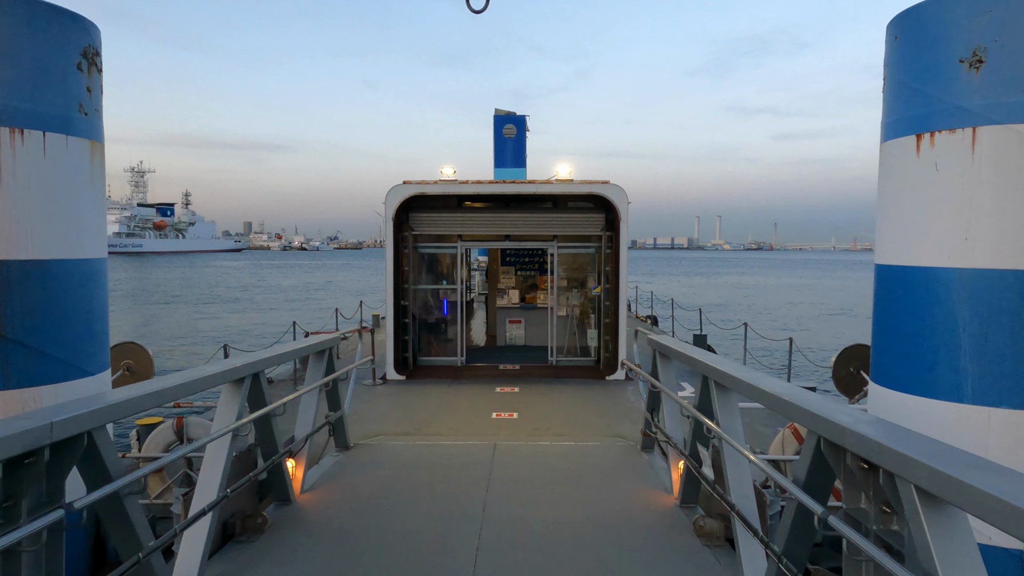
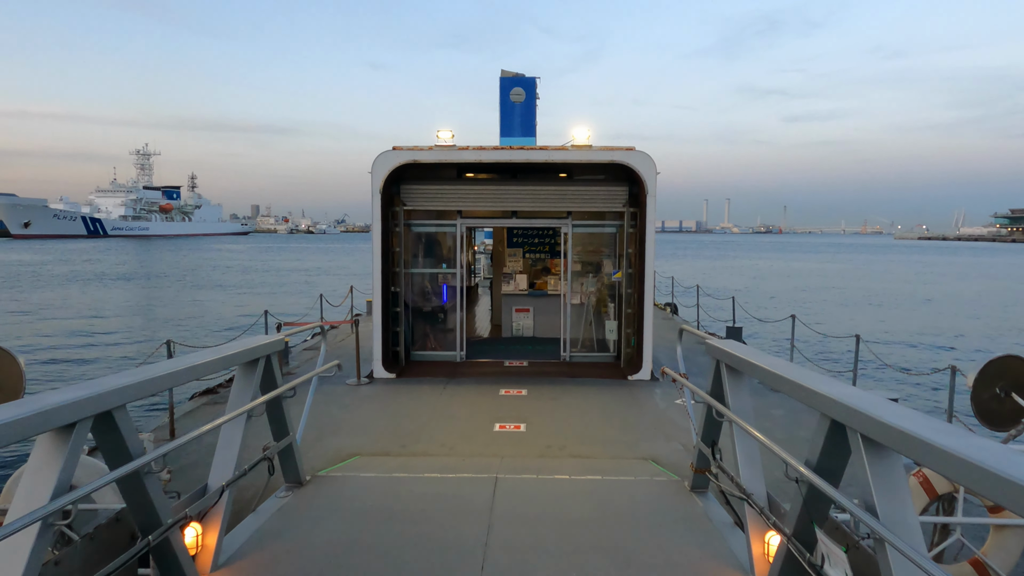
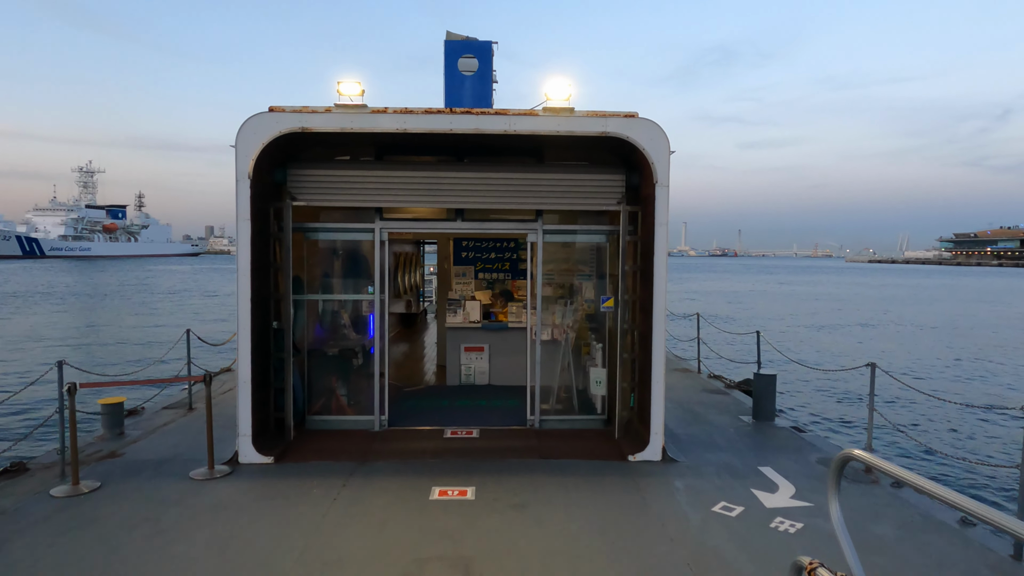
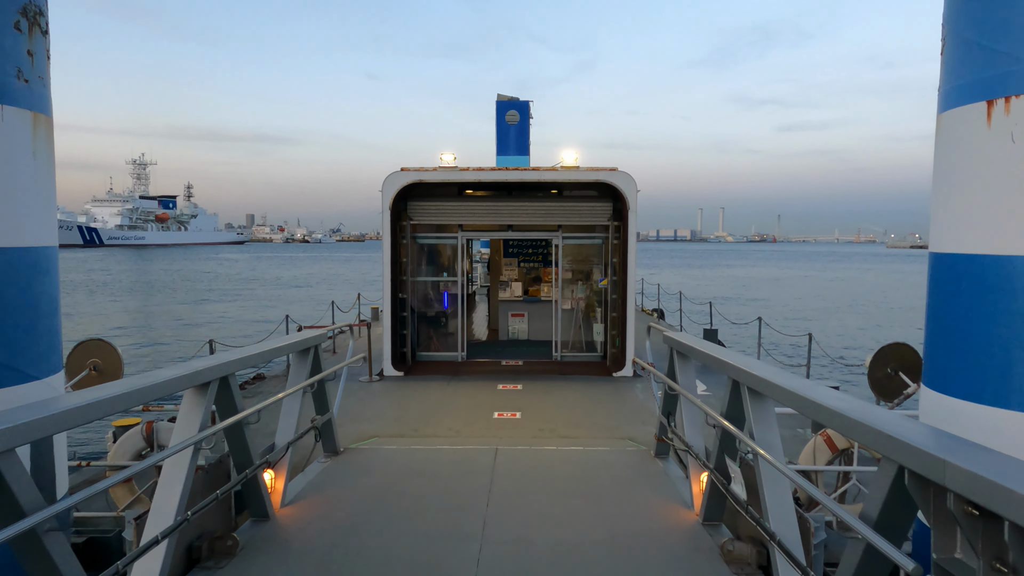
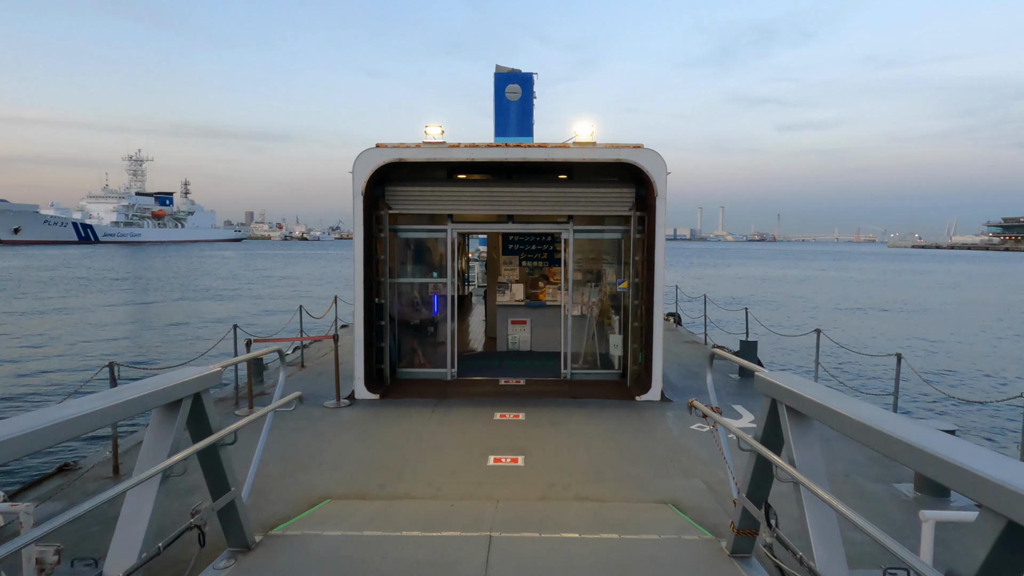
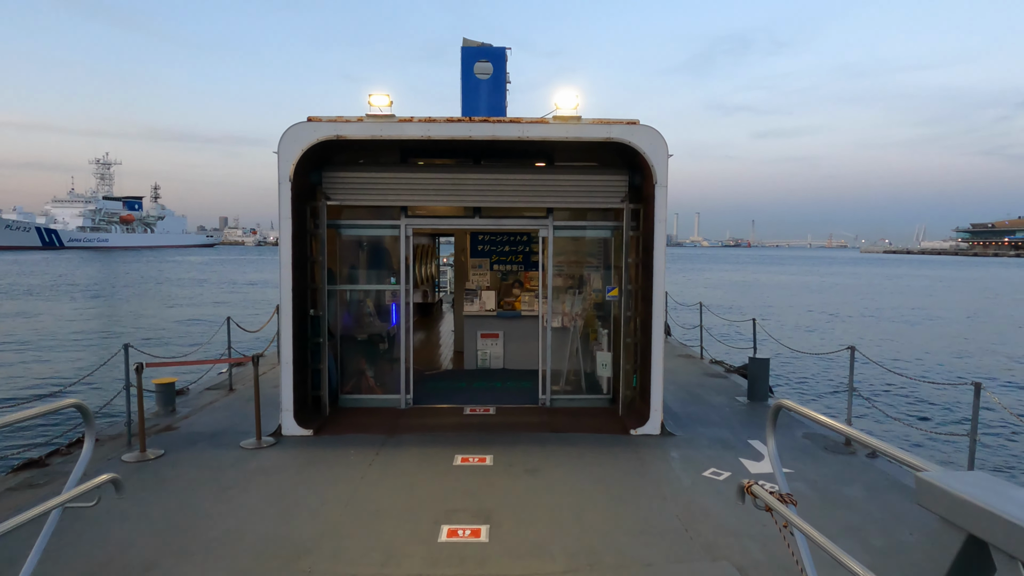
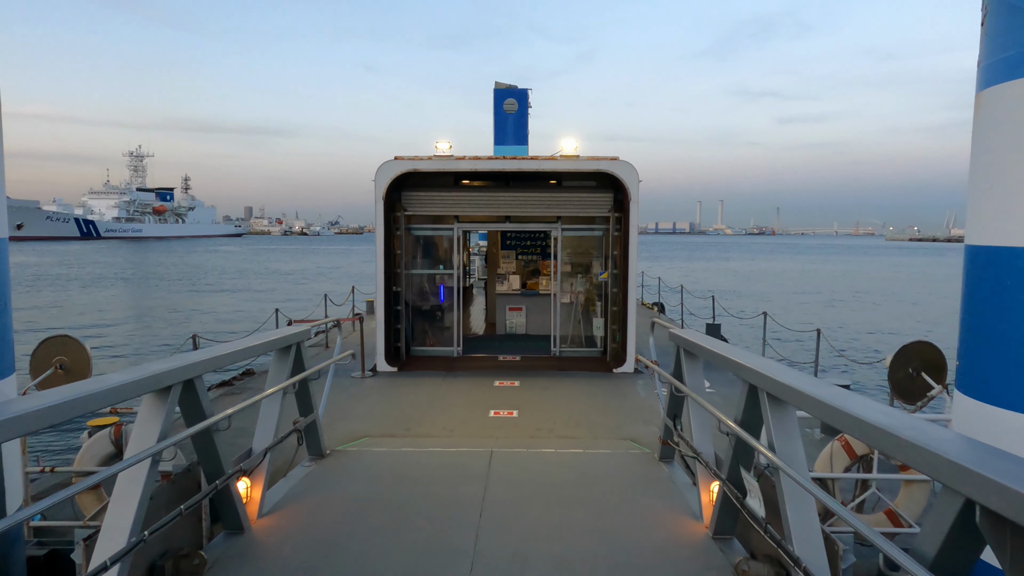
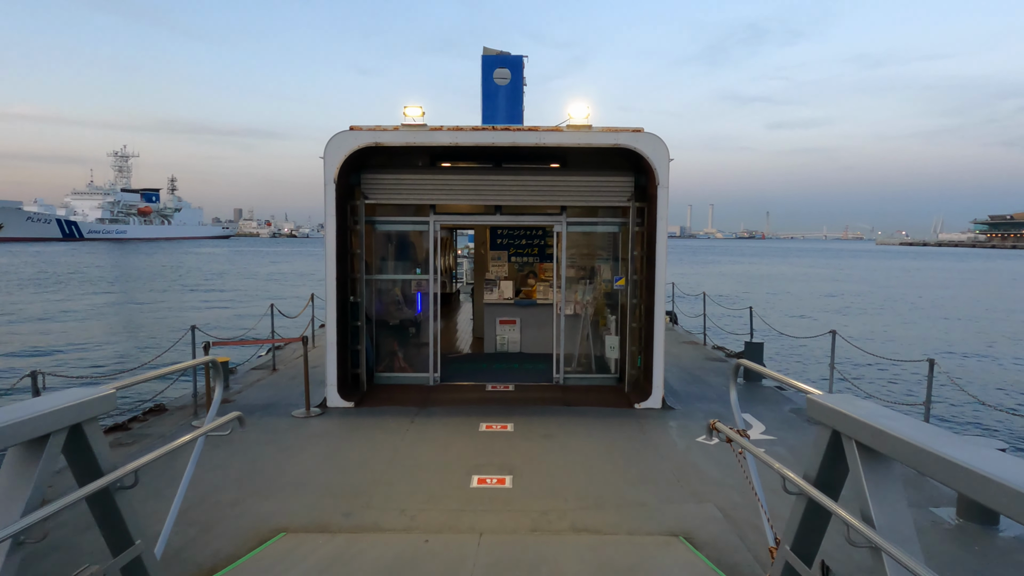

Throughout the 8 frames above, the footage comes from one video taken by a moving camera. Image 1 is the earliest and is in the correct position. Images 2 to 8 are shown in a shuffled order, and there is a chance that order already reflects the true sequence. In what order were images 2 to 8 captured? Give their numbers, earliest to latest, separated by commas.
4, 7, 2, 5, 8, 6, 3
